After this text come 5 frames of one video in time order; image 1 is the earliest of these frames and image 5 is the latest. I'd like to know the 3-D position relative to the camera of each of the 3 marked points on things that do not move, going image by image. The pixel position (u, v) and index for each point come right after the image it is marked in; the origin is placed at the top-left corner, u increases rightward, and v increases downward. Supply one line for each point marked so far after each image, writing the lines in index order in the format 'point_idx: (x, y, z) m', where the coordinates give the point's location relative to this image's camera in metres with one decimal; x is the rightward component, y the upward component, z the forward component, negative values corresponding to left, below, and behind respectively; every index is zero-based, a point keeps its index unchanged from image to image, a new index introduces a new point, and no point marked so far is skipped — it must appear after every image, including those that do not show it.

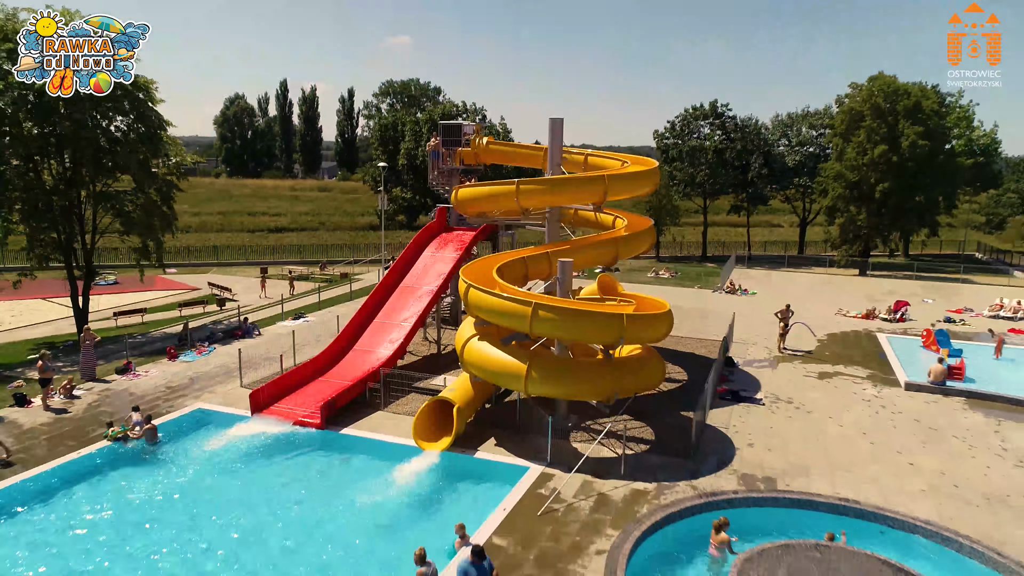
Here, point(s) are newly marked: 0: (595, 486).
0: (+1.7, -4.1, +14.6) m
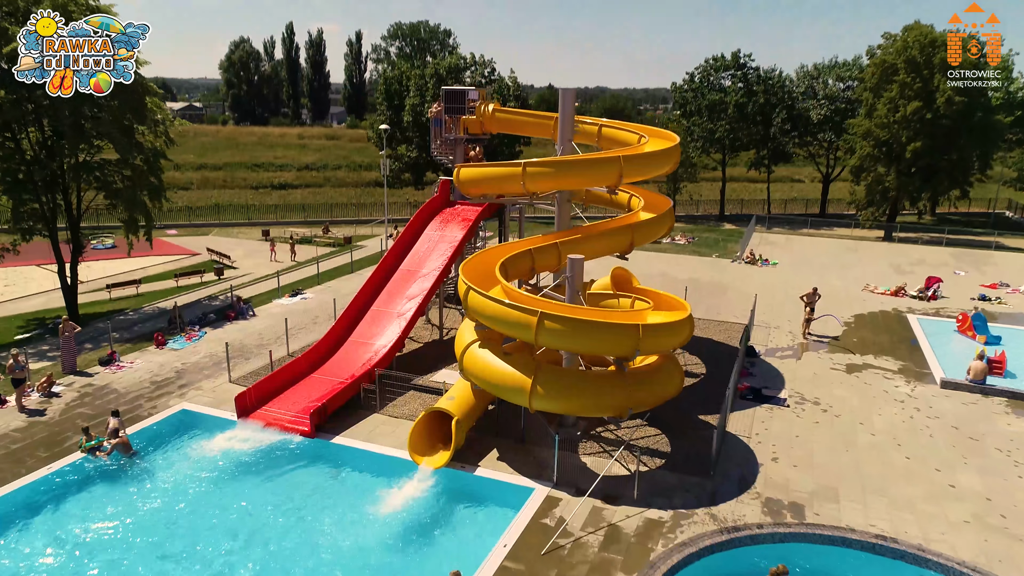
0: (+1.7, -4.2, +13.3) m
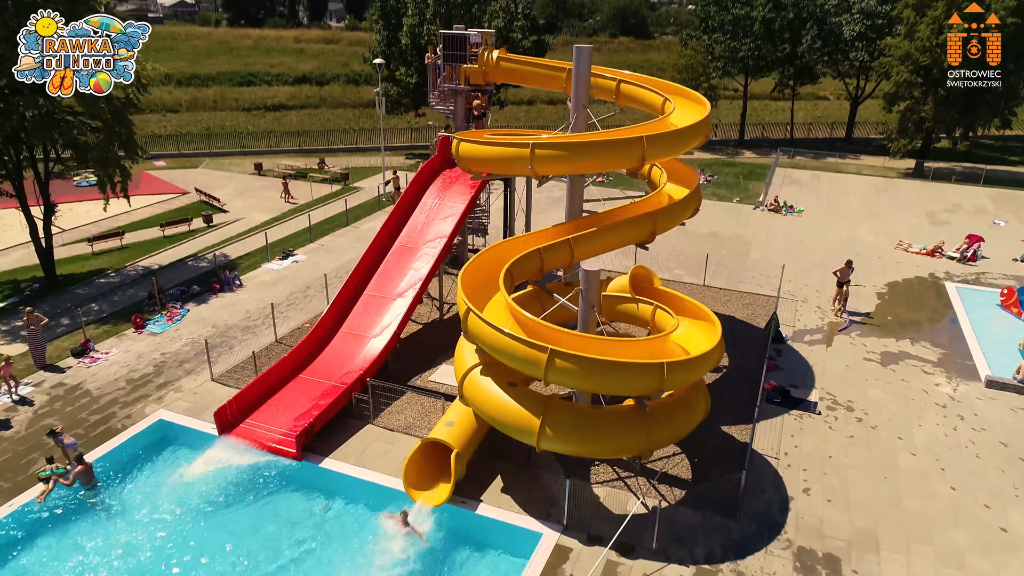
0: (+1.8, -4.8, +12.1) m
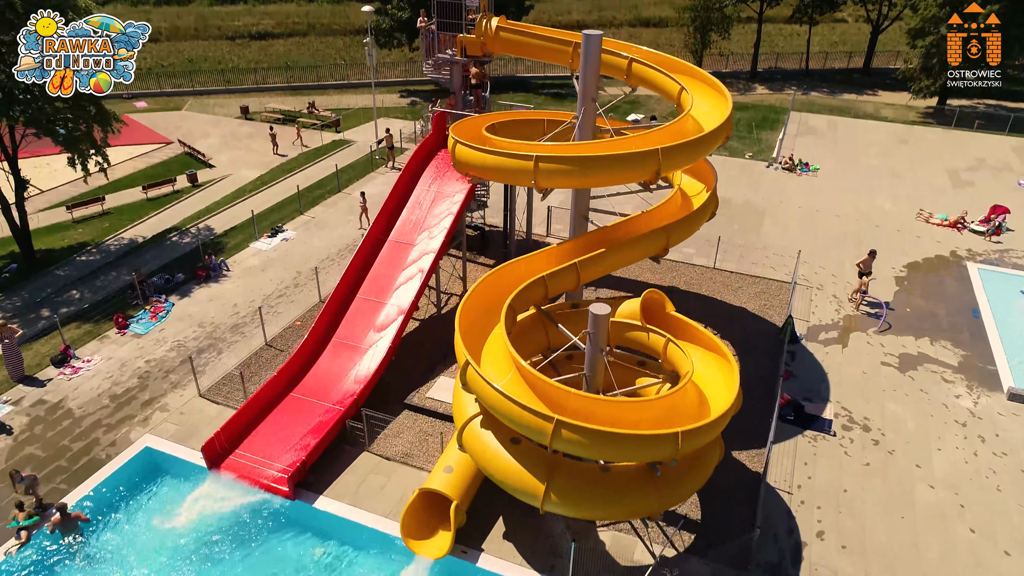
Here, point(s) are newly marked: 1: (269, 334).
0: (+1.9, -5.8, +11.6) m
1: (-6.5, -1.2, +19.2) m
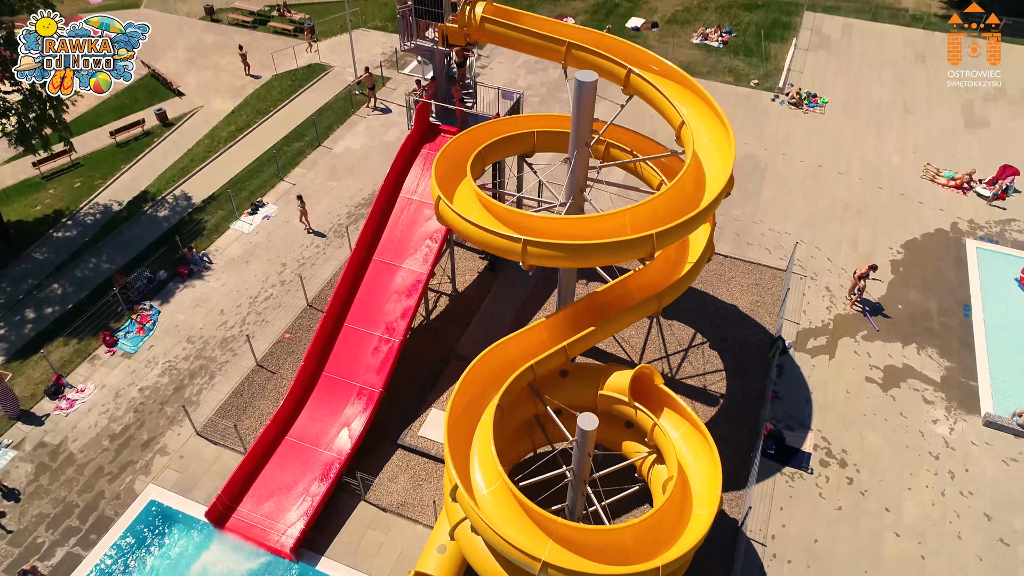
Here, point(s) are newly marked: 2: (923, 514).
0: (+1.7, -7.8, +13.0) m
1: (-6.8, -1.7, +19.2) m
2: (+9.2, -5.1, +16.1) m
